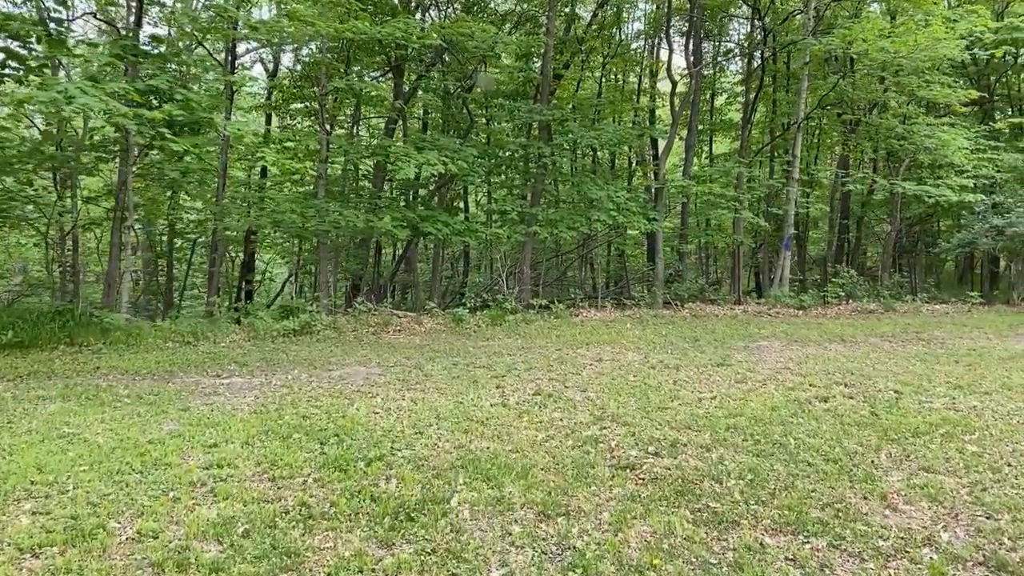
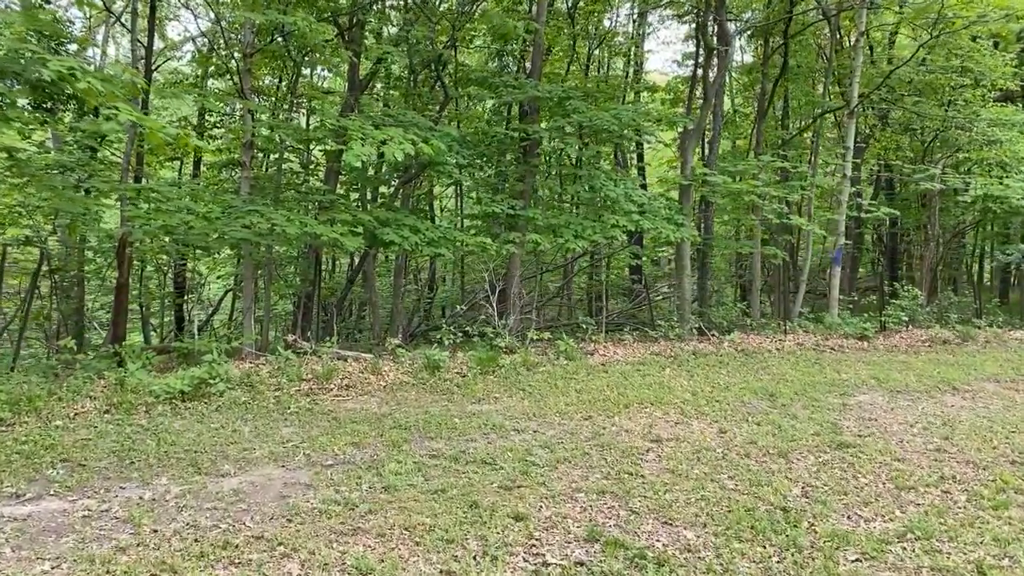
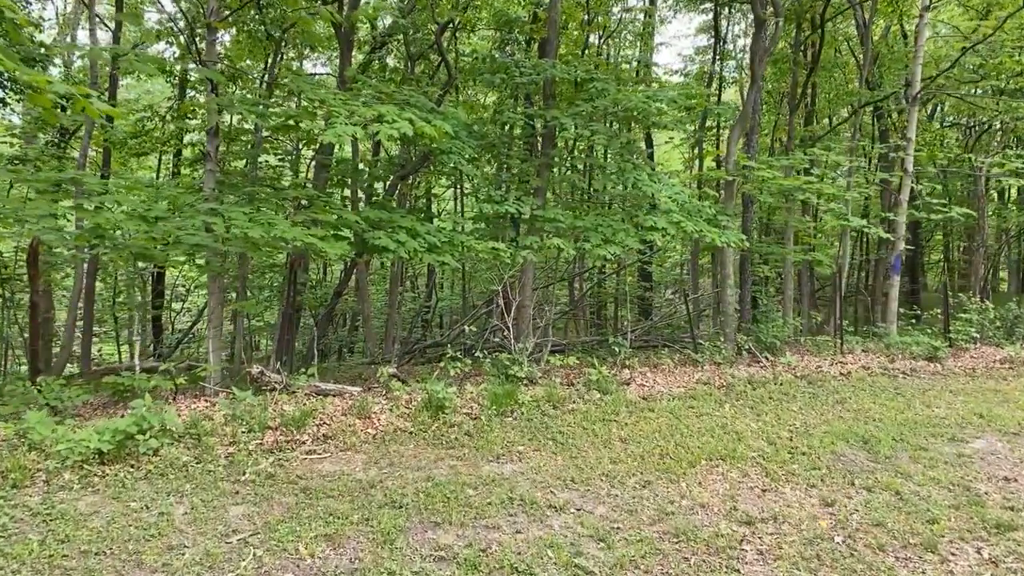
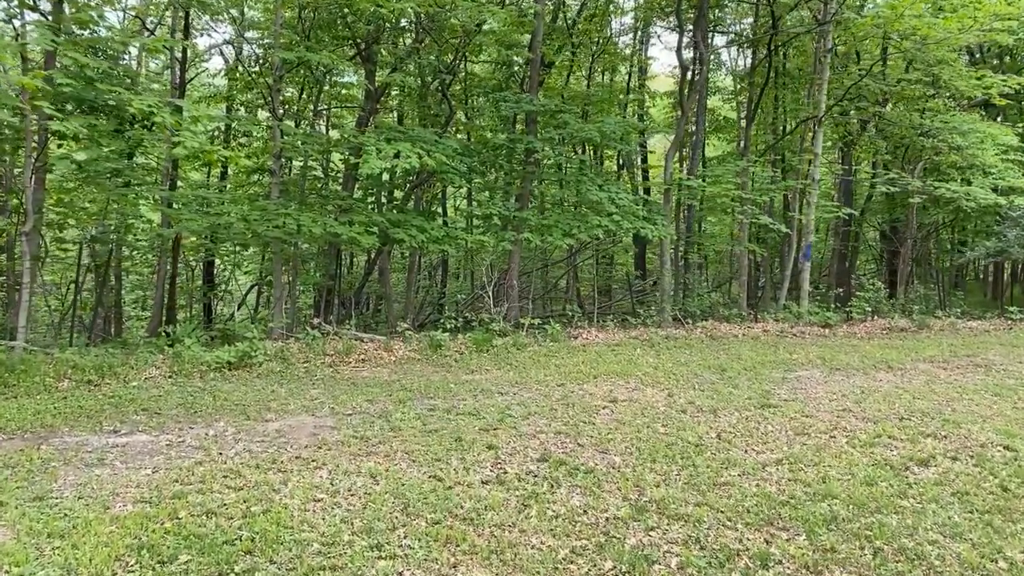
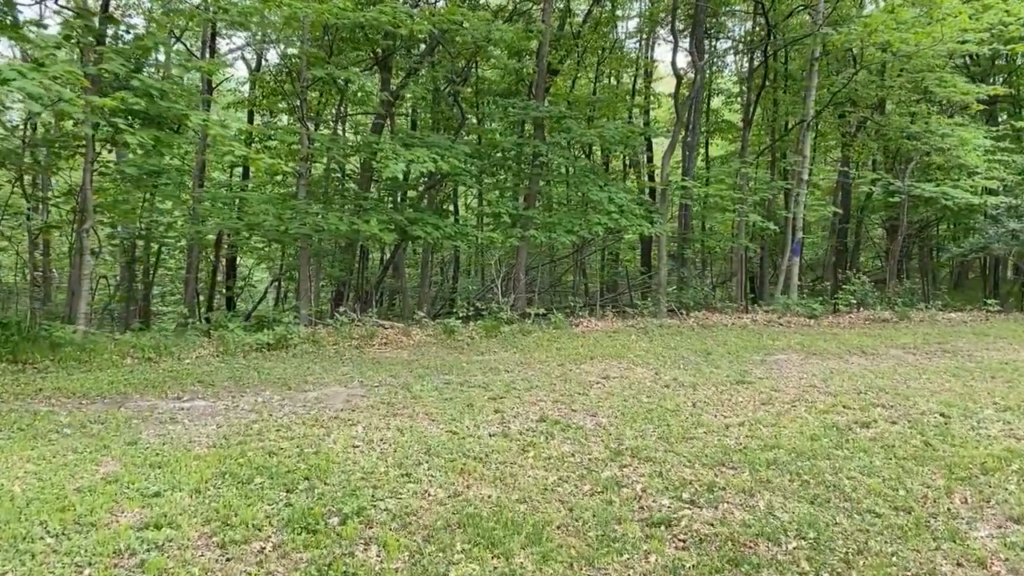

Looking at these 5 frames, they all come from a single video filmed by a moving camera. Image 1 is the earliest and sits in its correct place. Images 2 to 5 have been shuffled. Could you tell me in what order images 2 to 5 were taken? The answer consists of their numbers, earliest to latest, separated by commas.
5, 4, 2, 3
